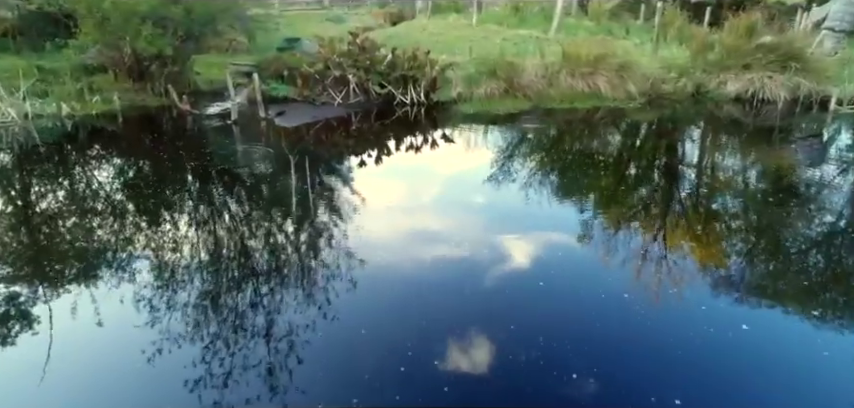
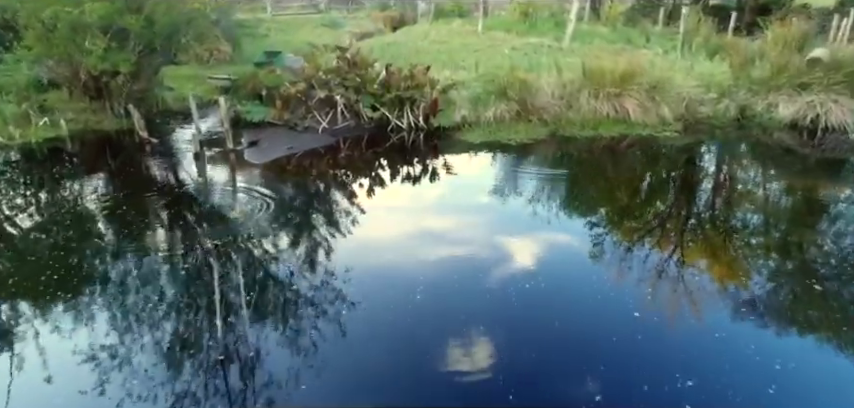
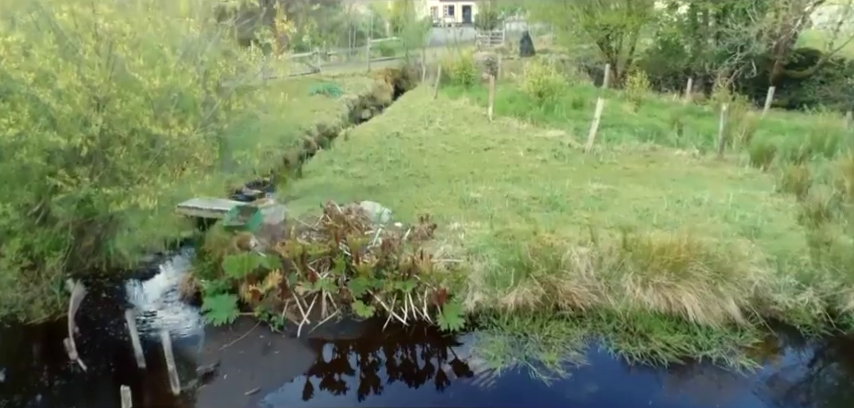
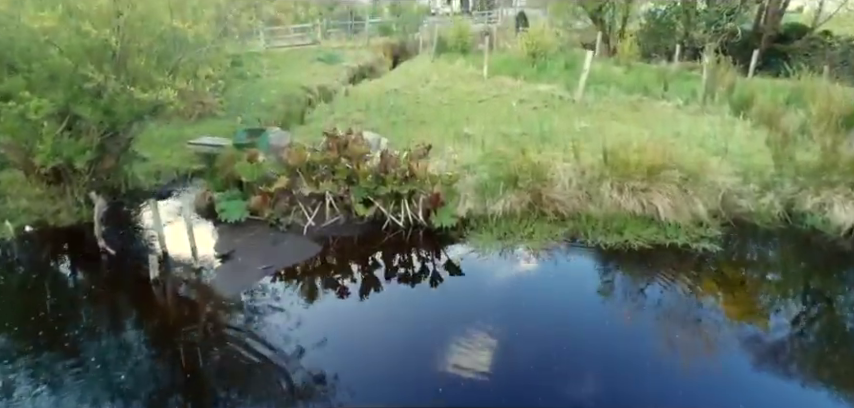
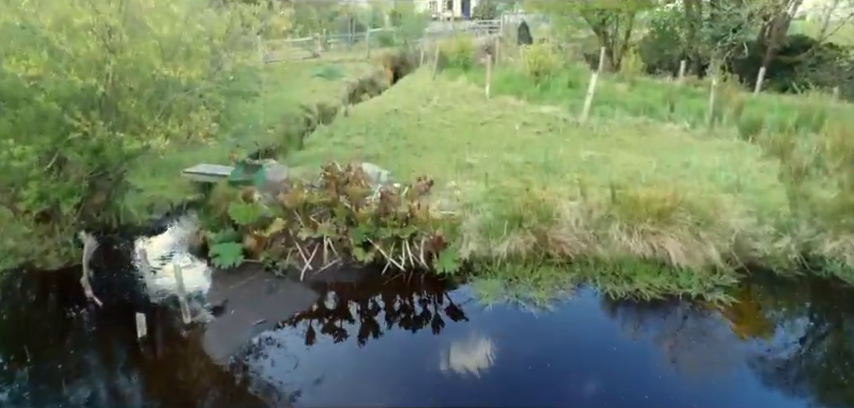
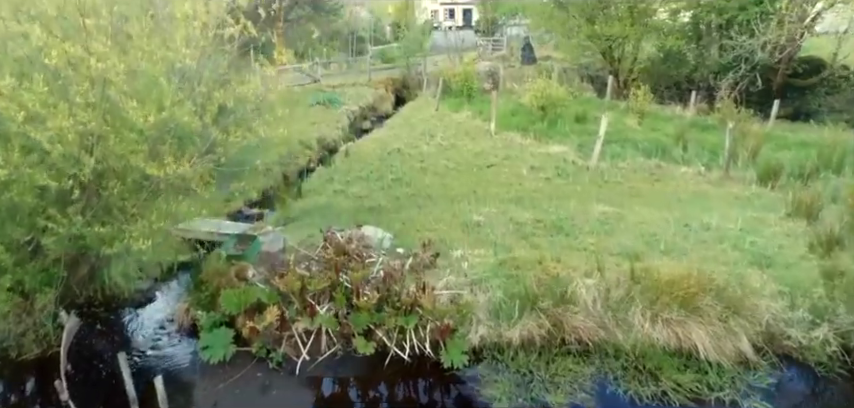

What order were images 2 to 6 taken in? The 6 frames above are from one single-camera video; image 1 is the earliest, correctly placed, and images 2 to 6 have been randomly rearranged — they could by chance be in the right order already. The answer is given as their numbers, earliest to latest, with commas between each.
2, 4, 5, 3, 6
